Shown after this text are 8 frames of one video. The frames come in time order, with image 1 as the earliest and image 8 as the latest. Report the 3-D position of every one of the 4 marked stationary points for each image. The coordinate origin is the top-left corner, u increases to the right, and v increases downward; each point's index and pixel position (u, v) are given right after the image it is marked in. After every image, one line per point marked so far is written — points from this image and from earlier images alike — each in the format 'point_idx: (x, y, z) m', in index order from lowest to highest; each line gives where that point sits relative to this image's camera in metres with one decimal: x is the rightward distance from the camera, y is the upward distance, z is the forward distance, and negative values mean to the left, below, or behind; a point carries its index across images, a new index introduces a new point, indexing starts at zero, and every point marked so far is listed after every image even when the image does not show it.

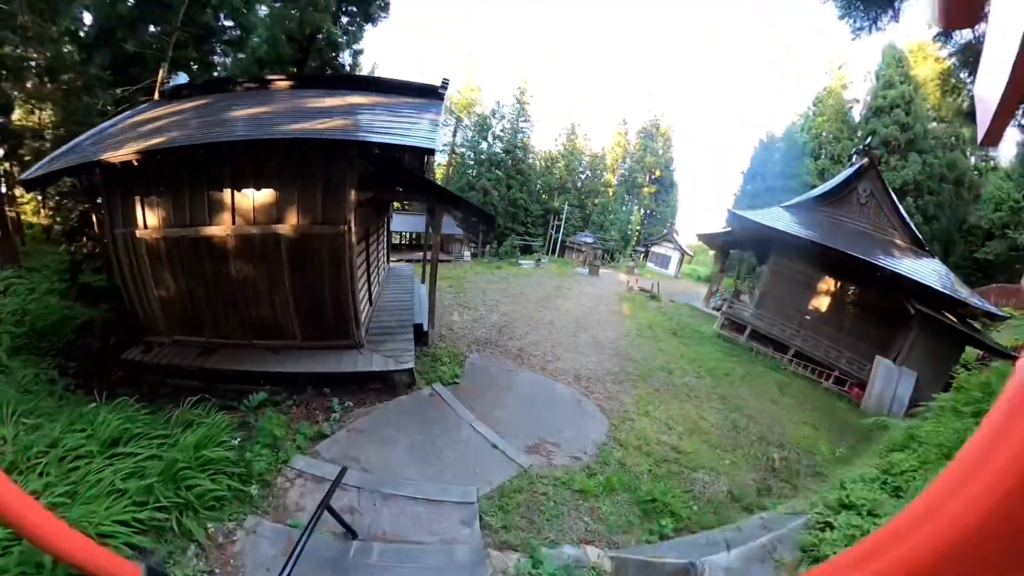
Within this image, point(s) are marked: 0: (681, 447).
0: (+1.9, -1.8, +5.3) m
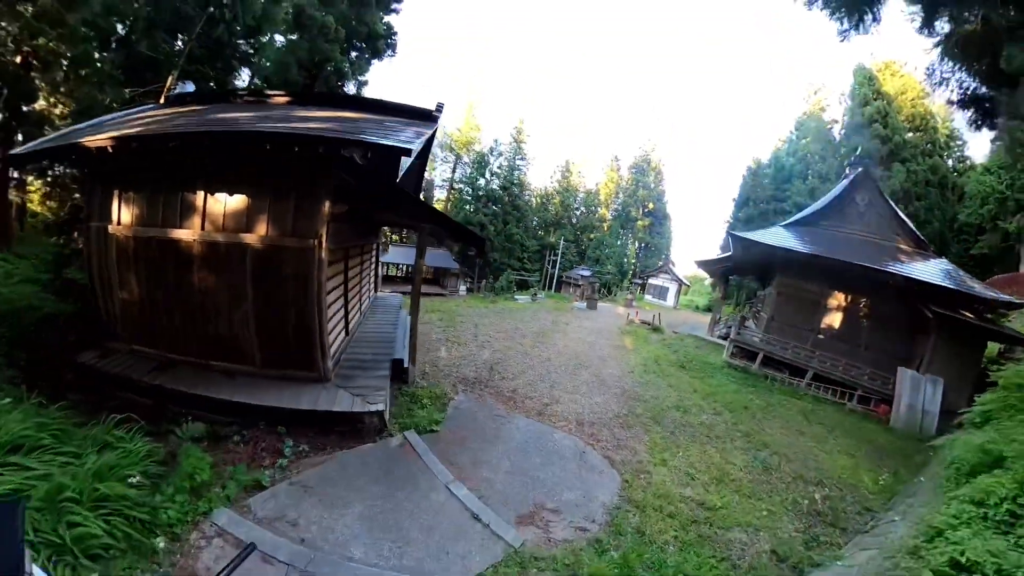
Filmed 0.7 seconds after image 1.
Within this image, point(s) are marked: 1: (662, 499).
0: (+1.9, -2.1, +4.5) m
1: (+1.4, -2.0, +4.4) m
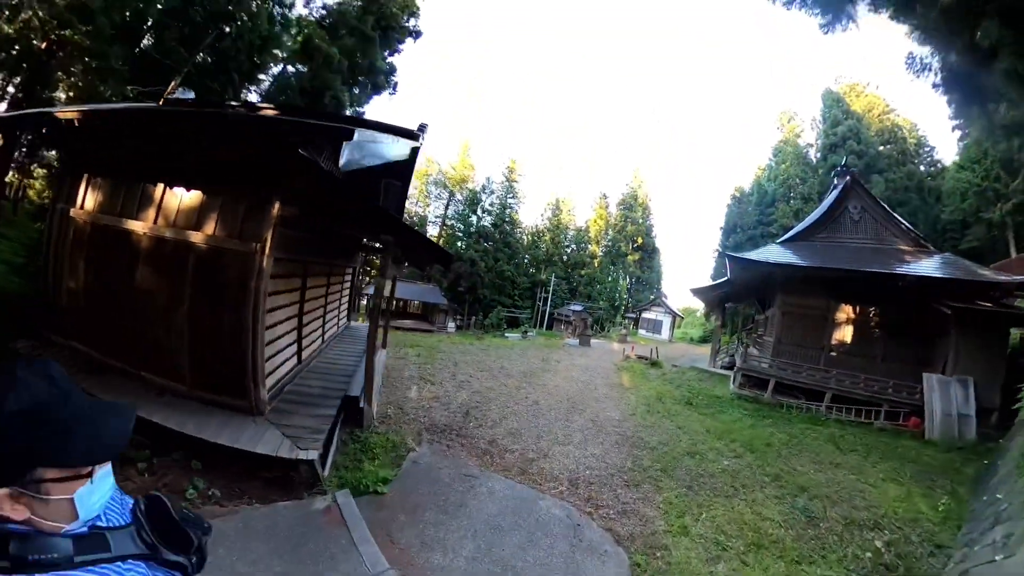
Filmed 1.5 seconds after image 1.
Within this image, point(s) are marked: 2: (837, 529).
0: (+1.7, -2.1, +3.4) m
1: (+1.3, -2.1, +3.4) m
2: (+3.2, -2.3, +4.5) m
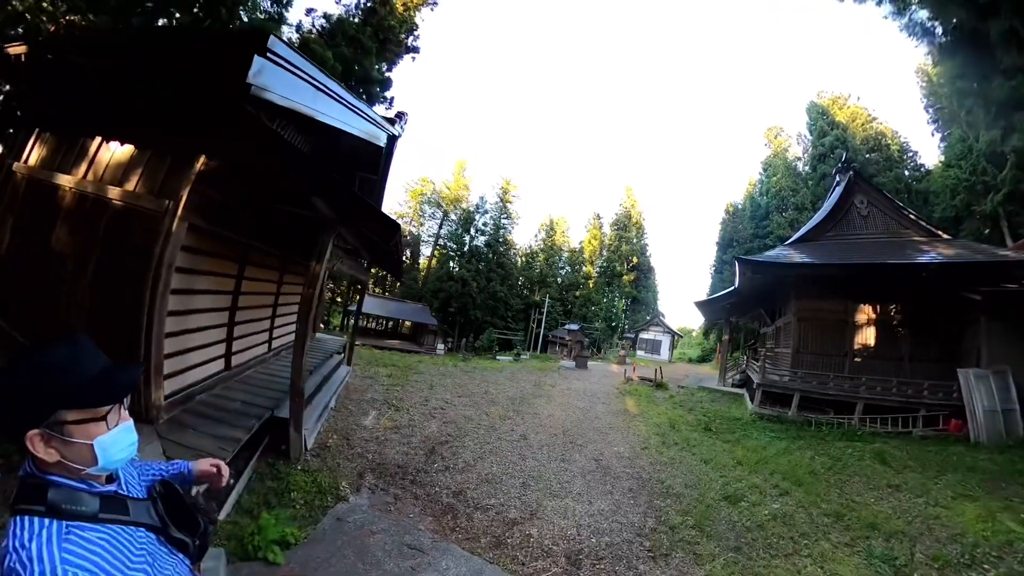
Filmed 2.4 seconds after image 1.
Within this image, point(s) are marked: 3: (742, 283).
0: (+1.6, -2.0, +2.2) m
1: (+1.1, -2.0, +2.2) m
2: (+3.0, -2.2, +3.3) m
3: (+5.1, +0.2, +10.3) m
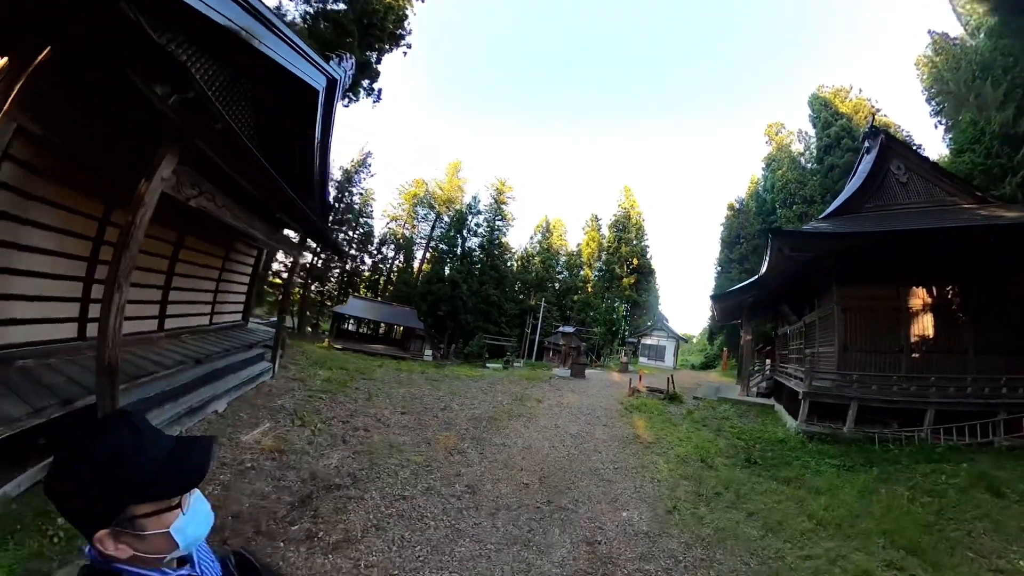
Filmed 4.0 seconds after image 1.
0: (+1.3, -1.7, +0.4) m
1: (+0.8, -1.7, +0.3) m
2: (+2.7, -1.9, +1.5) m
3: (+4.7, +0.4, +8.6) m
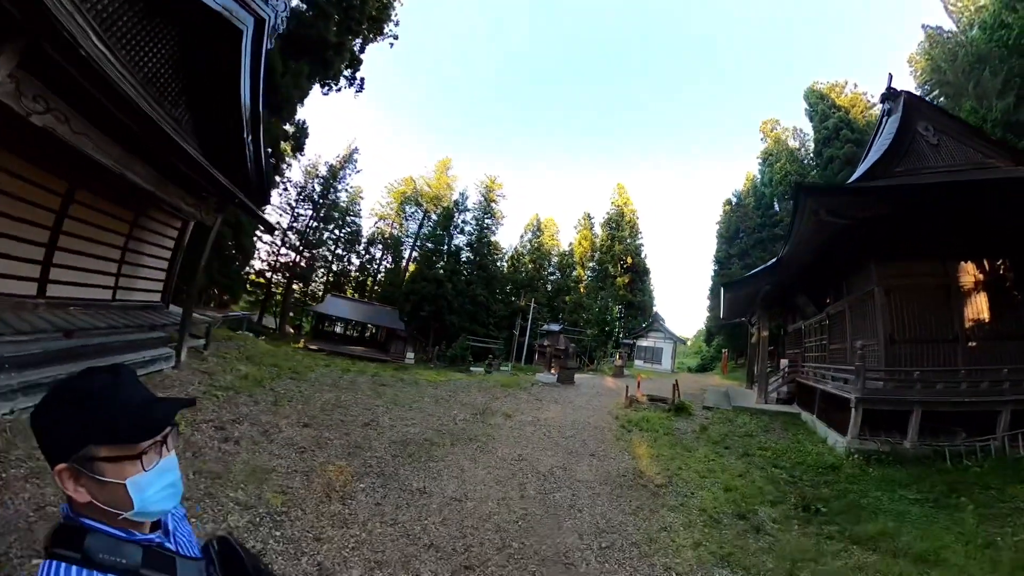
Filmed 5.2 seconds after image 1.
0: (+0.9, -1.4, -1.1) m
1: (+0.5, -1.4, -1.2) m
2: (+2.3, -1.6, 0.0) m
3: (+4.2, +0.7, +7.1) m
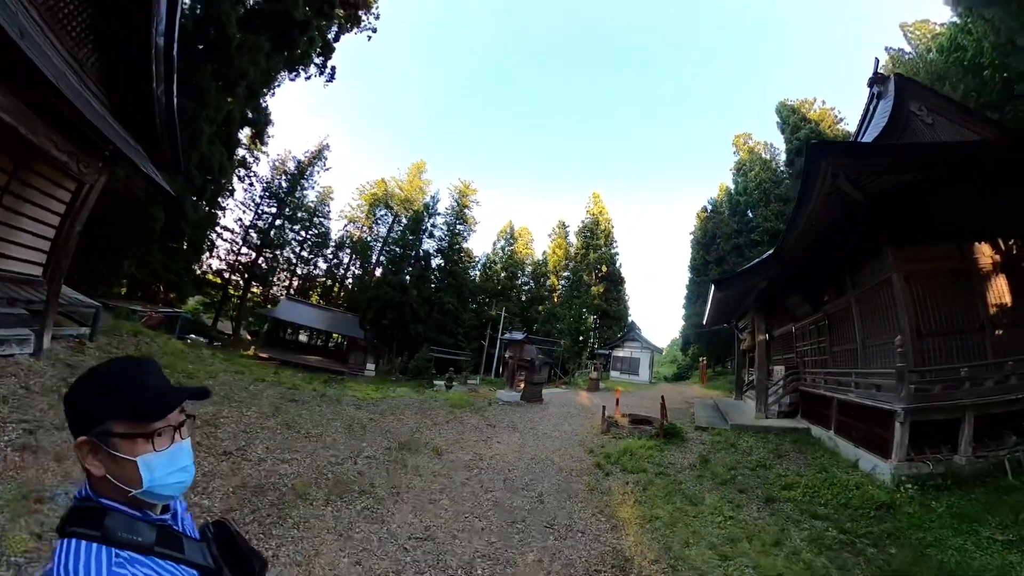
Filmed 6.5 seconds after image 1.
0: (+0.7, -1.1, -2.4) m
1: (+0.3, -1.1, -2.5) m
2: (+2.1, -1.4, -1.2) m
3: (+3.6, +0.7, +6.0) m
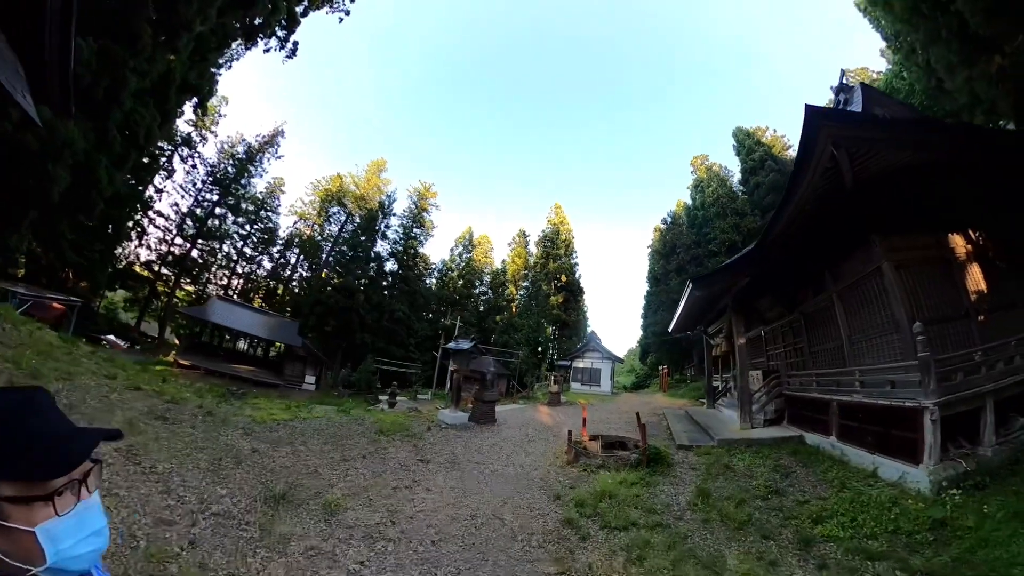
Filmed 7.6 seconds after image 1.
0: (+0.9, -0.9, -3.4) m
1: (+0.4, -0.9, -3.5) m
2: (+2.1, -1.1, -2.1) m
3: (+3.0, +0.7, +5.3) m
